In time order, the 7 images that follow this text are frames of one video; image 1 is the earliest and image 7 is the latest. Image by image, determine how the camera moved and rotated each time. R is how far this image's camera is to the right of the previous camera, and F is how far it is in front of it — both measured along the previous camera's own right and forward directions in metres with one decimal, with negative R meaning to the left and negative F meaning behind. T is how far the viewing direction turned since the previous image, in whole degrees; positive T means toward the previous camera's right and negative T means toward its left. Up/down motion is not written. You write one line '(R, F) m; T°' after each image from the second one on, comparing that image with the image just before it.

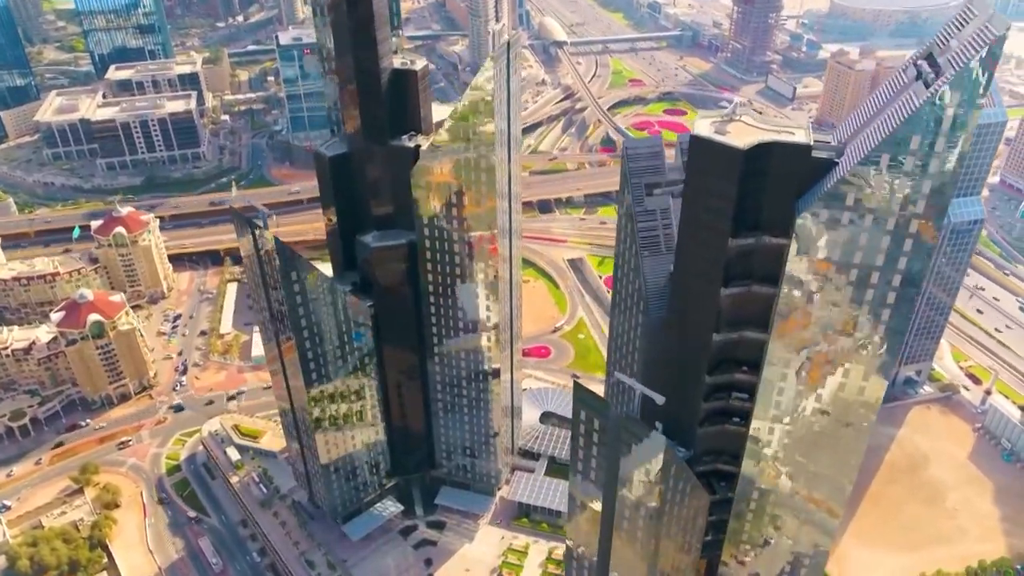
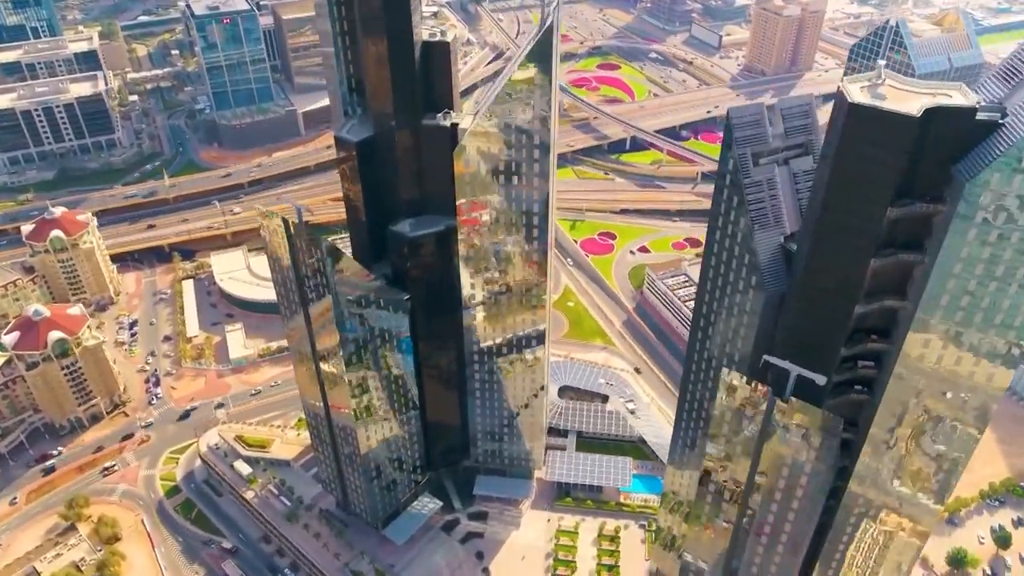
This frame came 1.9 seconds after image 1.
(-30.8, +10.0) m; +7°
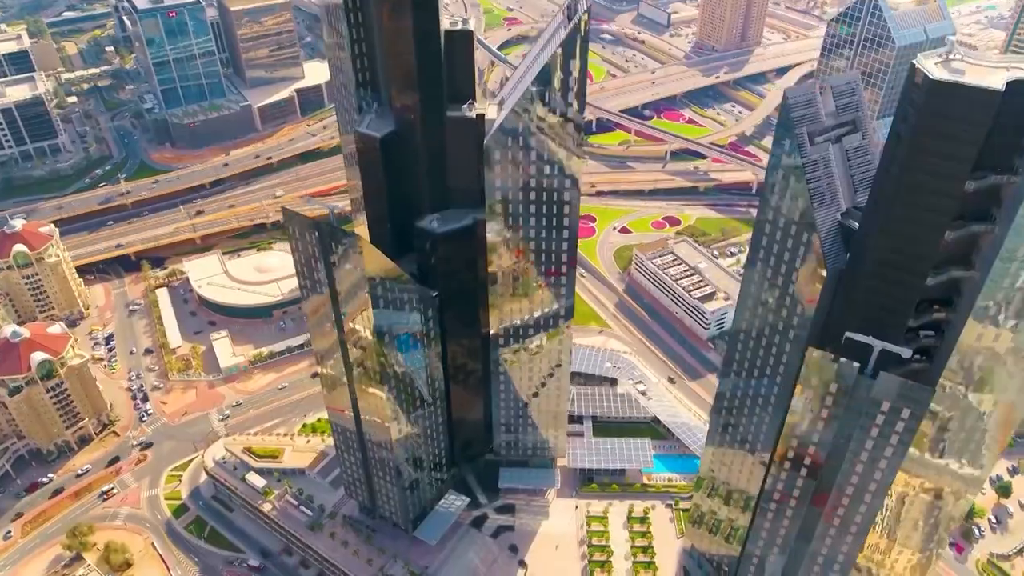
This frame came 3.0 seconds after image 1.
(-19.2, +2.9) m; +5°
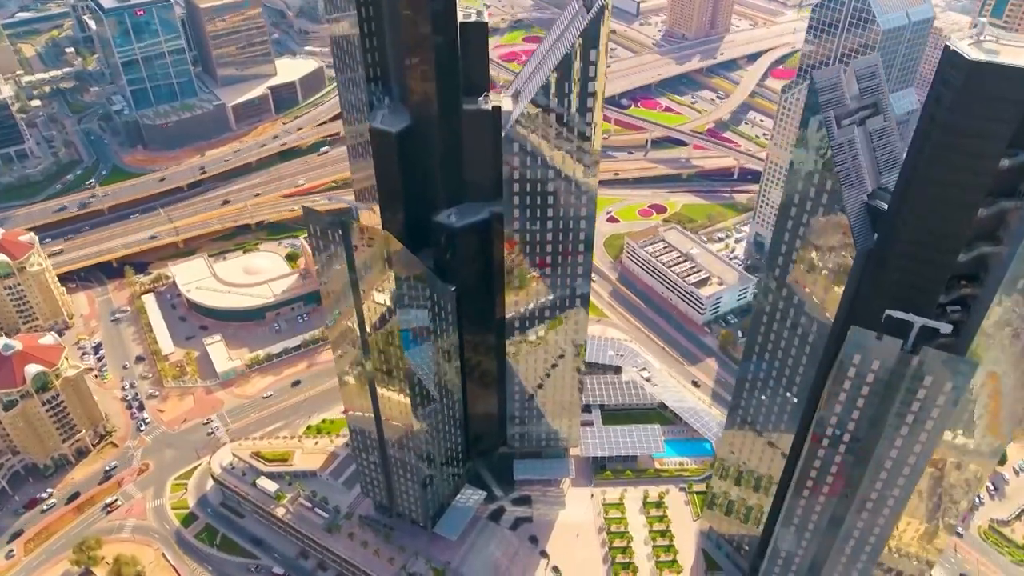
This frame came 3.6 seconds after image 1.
(-11.4, +0.3) m; +3°
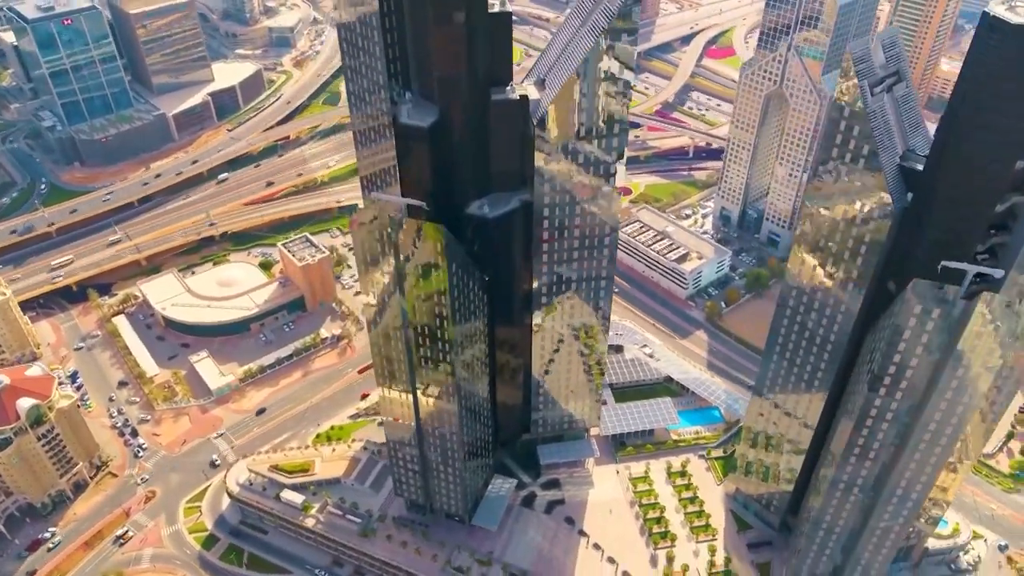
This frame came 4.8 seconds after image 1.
(-23.4, -0.4) m; +6°
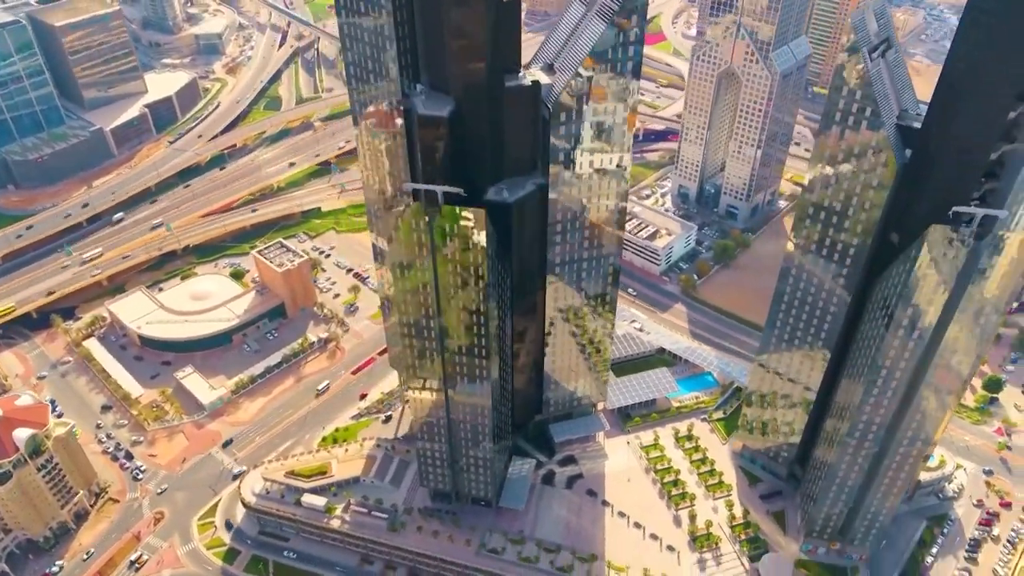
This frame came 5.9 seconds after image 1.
(-21.0, -2.9) m; +6°
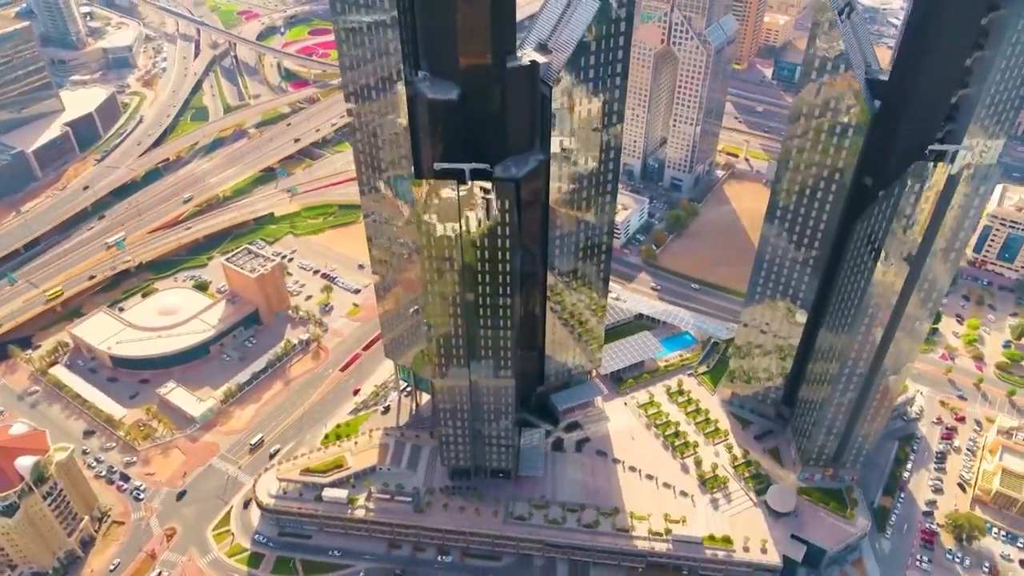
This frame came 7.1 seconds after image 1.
(-23.1, -5.6) m; +7°
